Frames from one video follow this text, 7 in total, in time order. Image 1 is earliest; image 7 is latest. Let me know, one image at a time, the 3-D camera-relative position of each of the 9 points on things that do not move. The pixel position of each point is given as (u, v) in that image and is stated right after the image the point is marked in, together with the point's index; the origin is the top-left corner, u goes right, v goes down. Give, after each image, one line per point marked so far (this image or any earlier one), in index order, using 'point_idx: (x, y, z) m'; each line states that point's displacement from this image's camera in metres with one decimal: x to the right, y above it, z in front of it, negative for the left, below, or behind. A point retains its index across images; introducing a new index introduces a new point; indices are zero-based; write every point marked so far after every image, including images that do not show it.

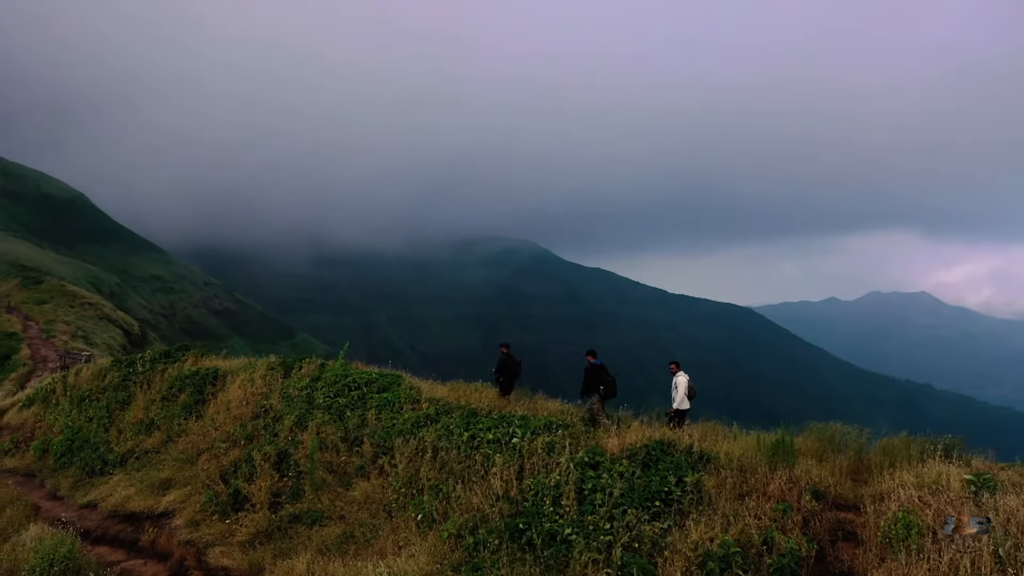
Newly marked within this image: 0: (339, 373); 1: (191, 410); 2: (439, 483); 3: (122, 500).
0: (-5.9, -2.8, +18.7) m
1: (-10.2, -3.9, +17.5) m
2: (-2.0, -4.7, +14.1) m
3: (-10.4, -5.7, +14.7) m
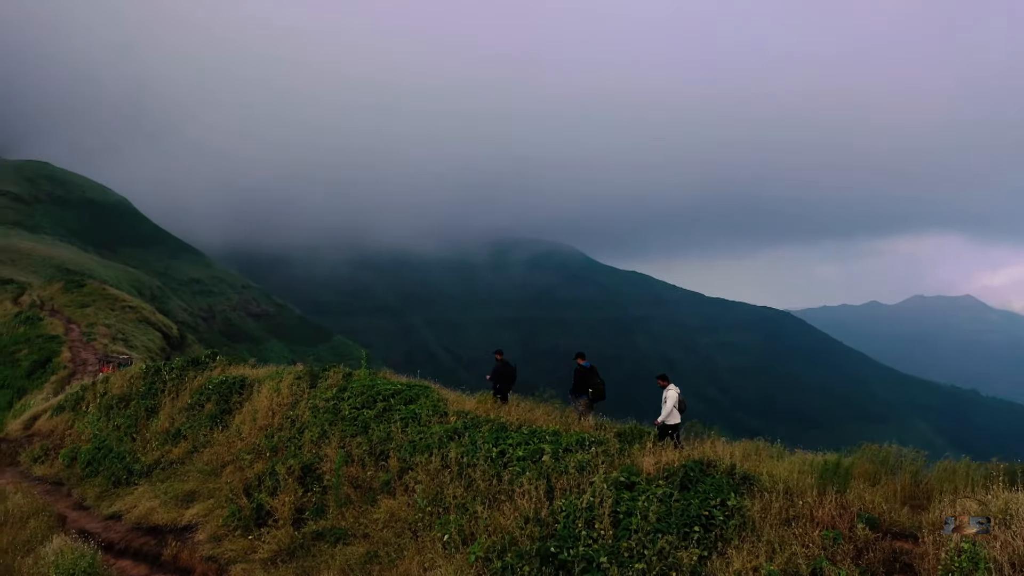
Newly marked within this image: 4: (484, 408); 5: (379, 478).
0: (-4.9, -3.2, +18.2) m
1: (-9.2, -4.1, +17.3) m
2: (-1.3, -5.1, +13.4) m
3: (-9.7, -5.9, +14.5) m
4: (-1.1, -4.3, +19.7) m
5: (-3.6, -5.0, +14.8) m
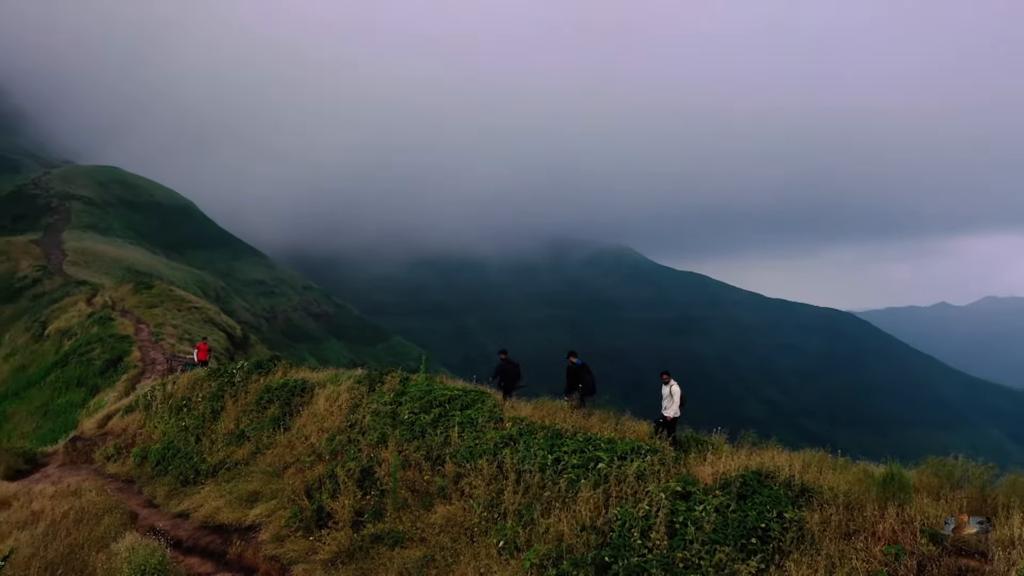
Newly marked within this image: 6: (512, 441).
0: (-3.0, -3.3, +18.1) m
1: (-7.4, -4.2, +17.5) m
2: (+0.3, -5.2, +13.0) m
3: (-8.0, -6.0, +14.7) m
4: (+0.9, -4.4, +19.3) m
5: (-2.0, -5.1, +14.6) m
6: (0.0, -4.2, +15.3) m
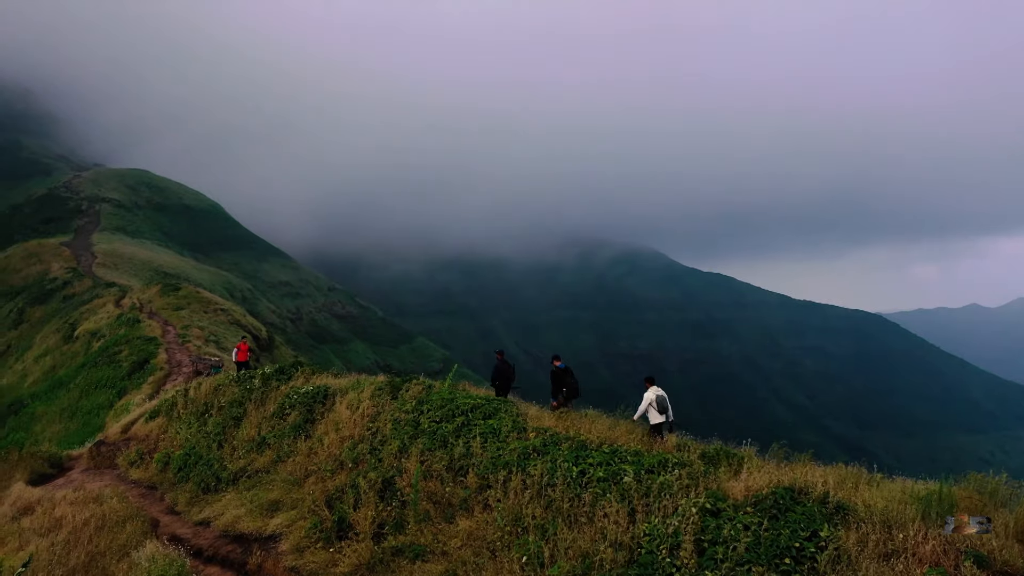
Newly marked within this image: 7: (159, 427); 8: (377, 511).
0: (-2.1, -3.5, +17.7) m
1: (-6.6, -4.4, +17.2) m
2: (+0.8, -5.4, +12.5) m
3: (-7.4, -6.1, +14.5) m
4: (+1.7, -4.6, +18.7) m
5: (-1.3, -5.3, +14.1) m
6: (+0.7, -4.4, +14.7) m
7: (-12.0, -4.7, +18.6) m
8: (-3.4, -5.7, +14.1) m
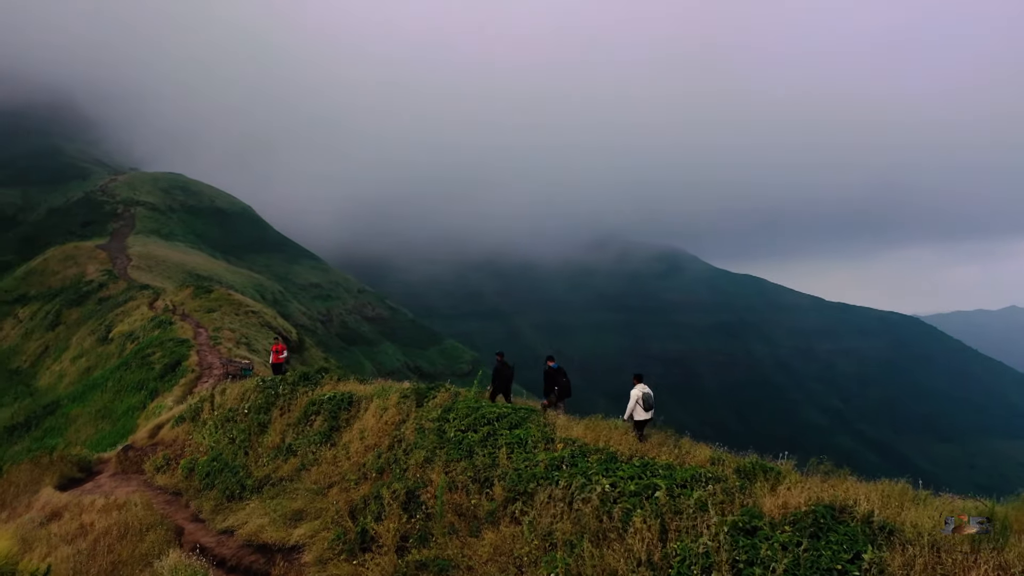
0: (-1.3, -3.7, +17.2) m
1: (-5.7, -4.6, +17.0) m
2: (+1.4, -5.7, +11.9) m
3: (-6.7, -6.3, +14.4) m
4: (+2.7, -4.9, +18.1) m
5: (-0.7, -5.6, +13.7) m
6: (+1.4, -4.7, +14.1) m
7: (-11.1, -4.8, +18.7) m
8: (-2.8, -6.0, +13.8) m
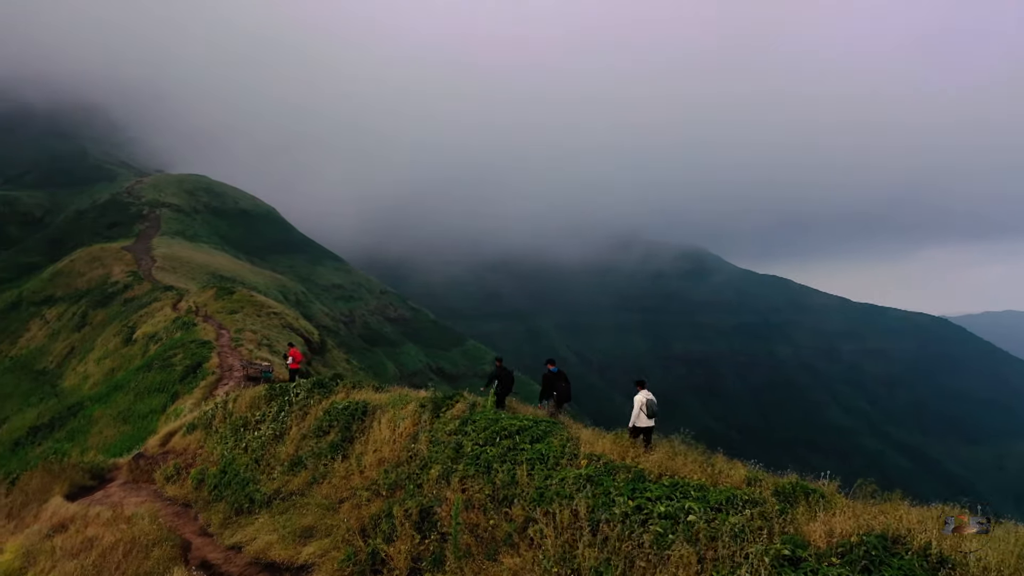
0: (-0.6, -4.0, +16.4) m
1: (-5.1, -4.8, +16.4) m
2: (+1.7, -6.1, +10.9) m
3: (-6.3, -6.5, +13.9) m
4: (+3.3, -5.3, +17.0) m
5: (-0.3, -5.9, +12.8) m
6: (+1.8, -5.0, +13.1) m
7: (-10.3, -4.9, +18.5) m
8: (-2.4, -6.3, +13.0) m
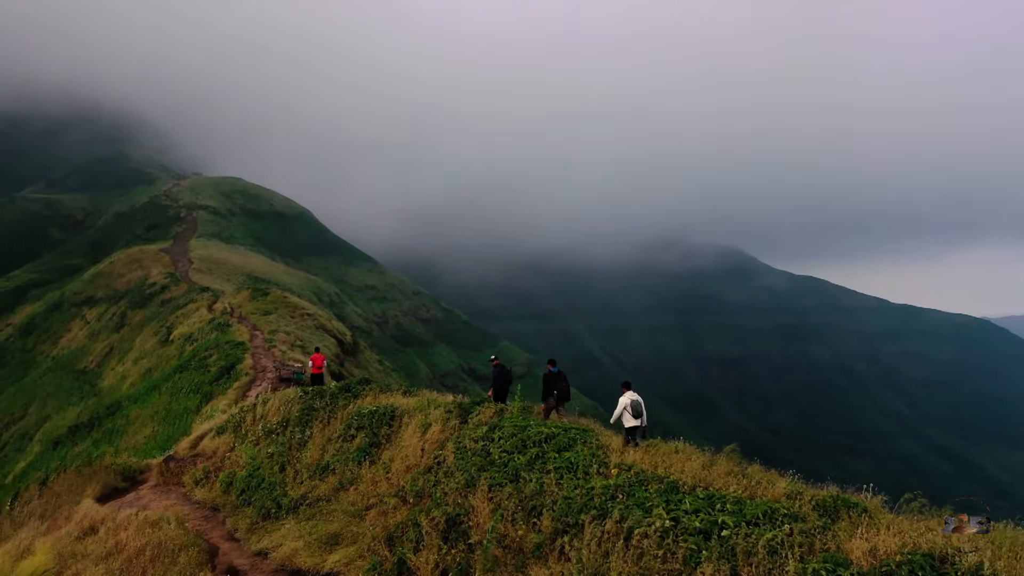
0: (+0.3, -4.2, +15.8) m
1: (-4.2, -4.9, +16.2) m
2: (+2.2, -6.3, +10.2) m
3: (-5.5, -6.6, +13.7) m
4: (+4.2, -5.4, +16.2) m
5: (+0.4, -6.1, +12.2) m
6: (+2.5, -5.2, +12.4) m
7: (-9.3, -5.0, +18.5) m
8: (-1.7, -6.4, +12.6) m
